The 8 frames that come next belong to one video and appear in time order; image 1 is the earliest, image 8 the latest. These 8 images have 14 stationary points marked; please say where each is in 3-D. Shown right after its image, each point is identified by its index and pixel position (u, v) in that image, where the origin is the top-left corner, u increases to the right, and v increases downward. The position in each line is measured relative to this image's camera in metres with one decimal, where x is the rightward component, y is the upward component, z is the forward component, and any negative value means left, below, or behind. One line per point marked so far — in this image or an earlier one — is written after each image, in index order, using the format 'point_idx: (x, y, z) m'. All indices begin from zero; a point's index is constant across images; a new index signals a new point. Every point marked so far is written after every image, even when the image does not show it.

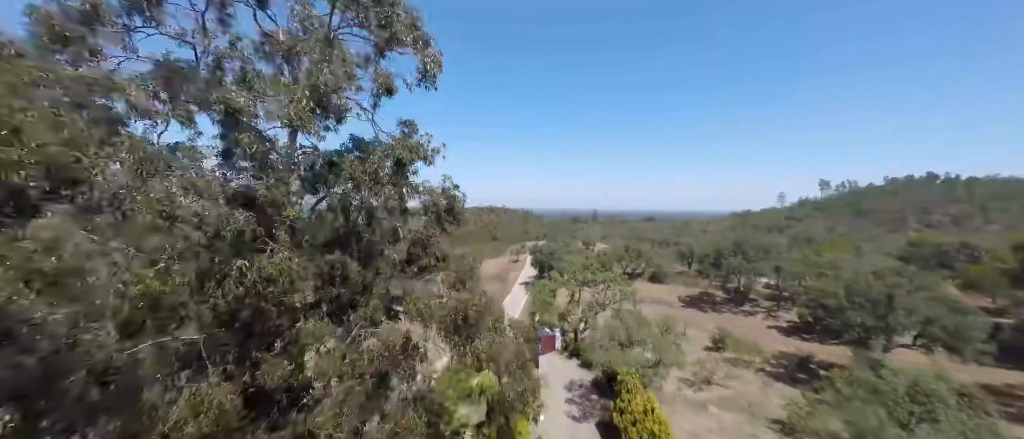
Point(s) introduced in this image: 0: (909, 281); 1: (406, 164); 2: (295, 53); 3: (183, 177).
0: (+18.4, -2.8, +16.6) m
1: (-1.7, +1.0, +6.1) m
2: (-4.1, +3.1, +6.5) m
3: (-3.7, +0.5, +3.9) m
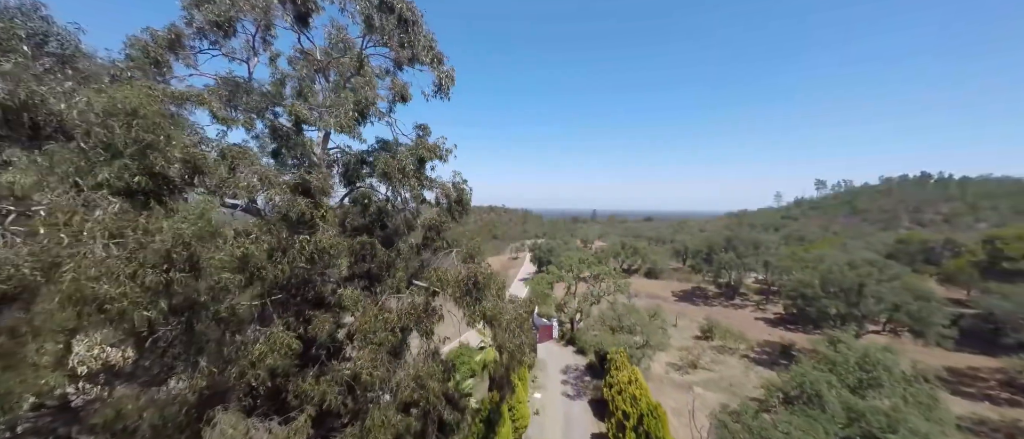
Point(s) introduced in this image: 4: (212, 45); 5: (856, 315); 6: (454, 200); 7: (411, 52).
0: (+18.4, -2.6, +17.9) m
1: (-1.7, +1.2, +7.3) m
2: (-4.1, +3.3, +7.8) m
3: (-3.7, +0.7, +5.2) m
4: (-5.8, +3.4, +6.9) m
5: (+16.5, -4.5, +17.1) m
6: (-1.3, +0.5, +8.2) m
7: (-2.0, +3.3, +7.0) m
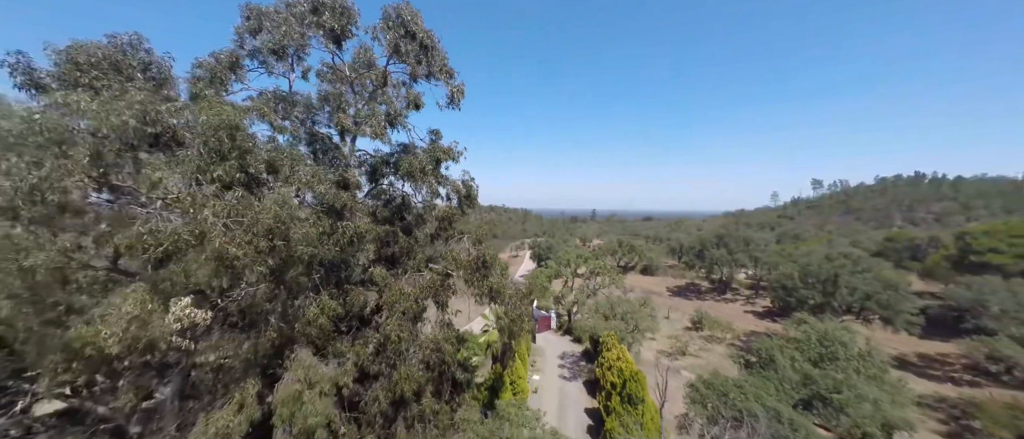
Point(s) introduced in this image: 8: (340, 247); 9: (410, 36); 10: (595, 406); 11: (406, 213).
0: (+18.4, -2.4, +19.2) m
1: (-1.7, +1.4, +8.7) m
2: (-4.0, +3.5, +9.1) m
3: (-3.7, +0.9, +6.5) m
4: (-5.8, +3.6, +8.2) m
5: (+16.5, -4.3, +18.5) m
6: (-1.3, +0.7, +9.5) m
7: (-1.9, +3.5, +8.4) m
8: (-3.2, -0.5, +6.6) m
9: (-2.2, +4.1, +7.9) m
10: (+3.4, -7.6, +14.6) m
11: (-2.6, +0.1, +8.9) m
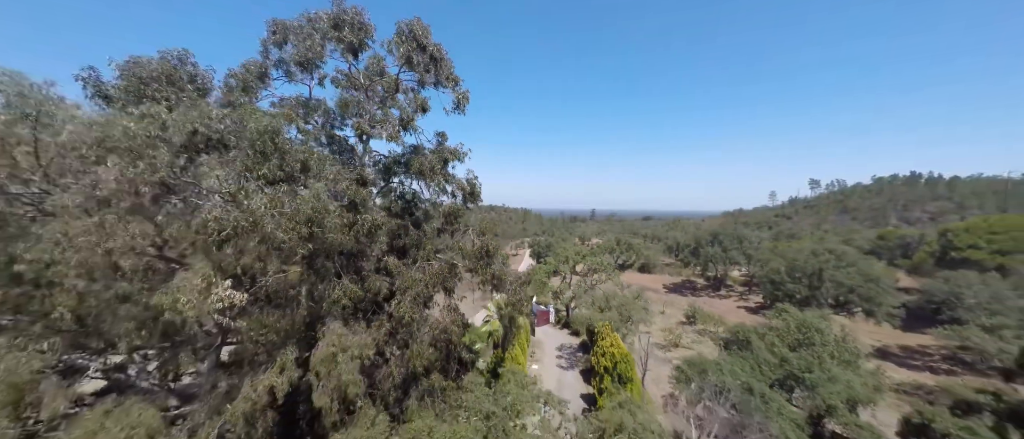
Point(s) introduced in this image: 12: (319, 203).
0: (+18.4, -2.2, +20.1) m
1: (-1.7, +1.5, +9.5) m
2: (-4.0, +3.7, +10.0) m
3: (-3.7, +1.1, +7.4) m
4: (-5.8, +3.7, +9.1) m
5: (+16.5, -4.2, +19.3) m
6: (-1.3, +0.8, +10.4) m
7: (-1.9, +3.6, +9.2) m
8: (-3.1, -0.3, +7.5) m
9: (-2.2, +4.2, +8.8) m
10: (+3.4, -7.4, +15.4) m
11: (-2.6, +0.3, +9.7) m
12: (-3.3, +0.3, +6.3) m
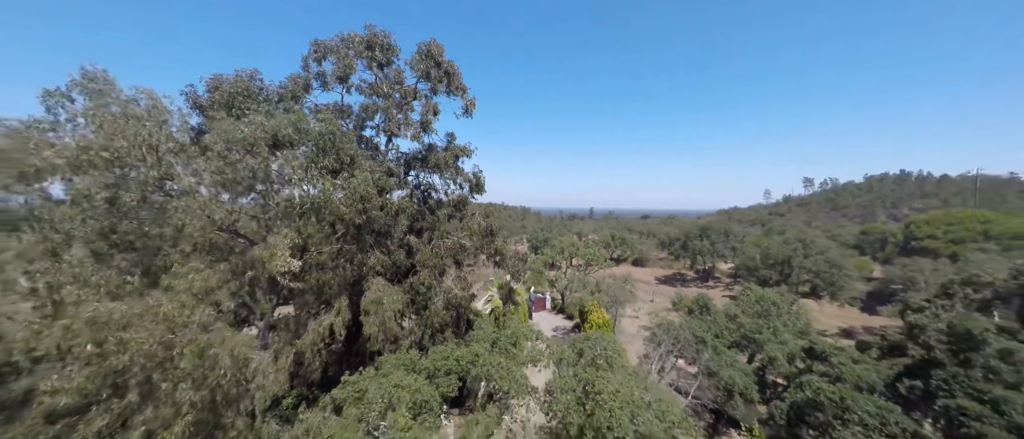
0: (+18.3, -1.7, +22.1) m
1: (-1.7, +2.0, +11.5) m
2: (-4.1, +4.1, +11.9) m
3: (-3.7, +1.5, +9.3) m
4: (-5.8, +4.2, +11.0) m
5: (+16.4, -3.7, +21.3) m
6: (-1.3, +1.2, +12.3) m
7: (-1.9, +4.0, +11.1) m
8: (-3.2, +0.1, +9.4) m
9: (-2.2, +4.6, +10.7) m
10: (+3.3, -7.0, +17.4) m
11: (-2.6, +0.7, +11.6) m
12: (-3.3, +0.7, +8.3) m
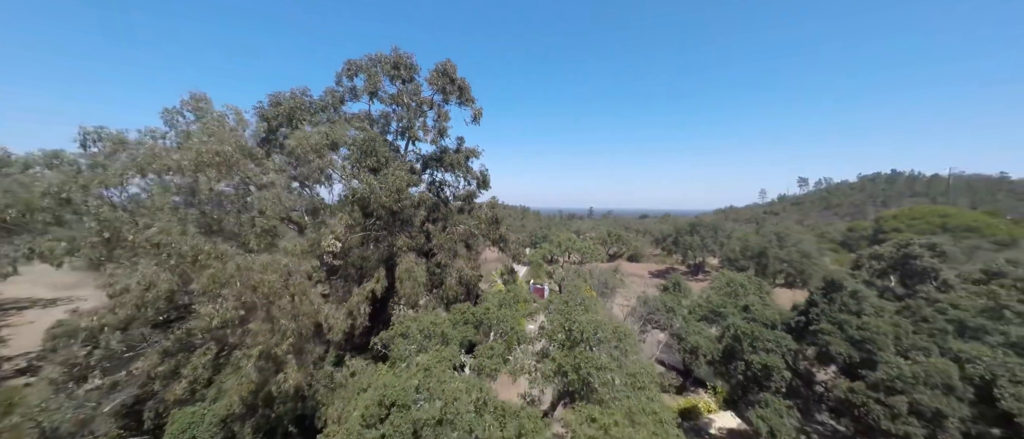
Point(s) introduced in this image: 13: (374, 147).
0: (+18.4, -1.4, +24.1) m
1: (-1.6, +2.3, +13.5) m
2: (-4.0, +4.4, +14.0) m
3: (-3.6, +1.8, +11.4) m
4: (-5.7, +4.5, +13.1) m
5: (+16.5, -3.4, +23.4) m
6: (-1.2, +1.6, +14.4) m
7: (-1.9, +4.4, +13.2) m
8: (-3.1, +0.4, +11.5) m
9: (-2.2, +5.0, +12.8) m
10: (+3.4, -6.6, +19.4) m
11: (-2.6, +1.0, +13.7) m
12: (-3.3, +1.0, +10.3) m
13: (-4.1, +2.2, +10.7) m
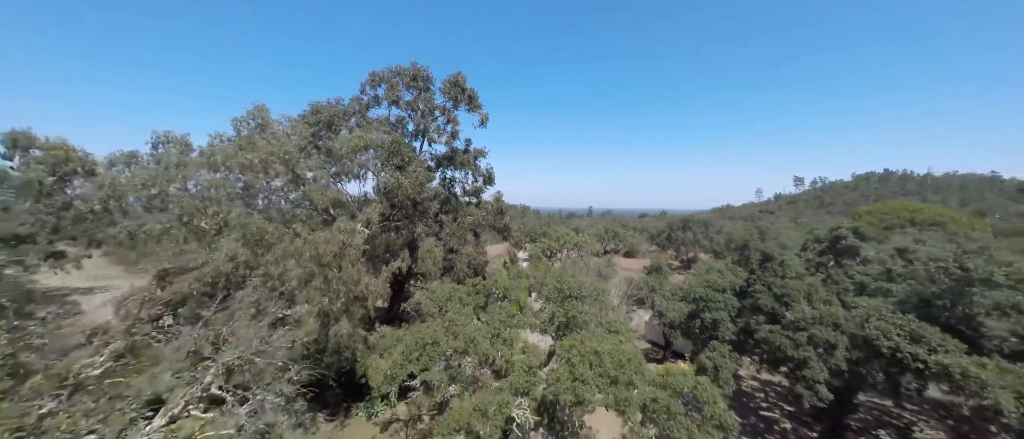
0: (+18.5, -1.0, +26.1) m
1: (-1.5, +2.7, +15.4) m
2: (-3.9, +4.8, +15.9) m
3: (-3.5, +2.2, +13.3) m
4: (-5.6, +4.8, +15.0) m
5: (+16.6, -3.0, +25.3) m
6: (-1.1, +1.9, +16.3) m
7: (-1.8, +4.7, +15.1) m
8: (-3.0, +0.8, +13.4) m
9: (-2.1, +5.3, +14.7) m
10: (+3.5, -6.3, +21.4) m
11: (-2.5, +1.4, +15.6) m
12: (-3.2, +1.4, +12.2) m
13: (-4.0, +2.5, +12.6) m
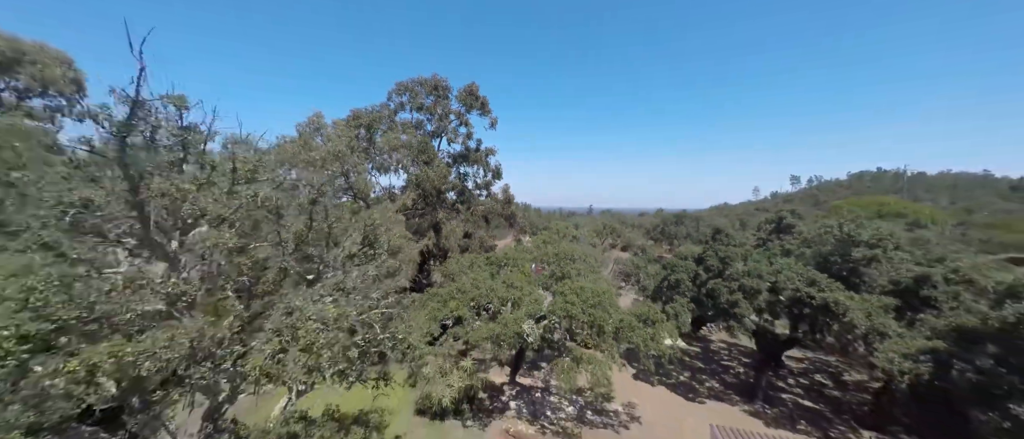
0: (+18.8, -0.5, +28.6) m
1: (-1.3, +3.2, +18.0) m
2: (-3.6, +5.4, +18.4) m
3: (-3.2, +2.7, +15.8) m
4: (-5.4, +5.4, +17.5) m
5: (+16.9, -2.5, +27.8) m
6: (-0.8, +2.5, +18.8) m
7: (-1.5, +5.3, +17.7) m
8: (-2.7, +1.3, +16.0) m
9: (-1.8, +5.9, +17.2) m
10: (+3.8, -5.7, +23.9) m
11: (-2.2, +2.0, +18.2) m
12: (-2.9, +1.9, +14.8) m
13: (-3.7, +3.1, +15.2) m
